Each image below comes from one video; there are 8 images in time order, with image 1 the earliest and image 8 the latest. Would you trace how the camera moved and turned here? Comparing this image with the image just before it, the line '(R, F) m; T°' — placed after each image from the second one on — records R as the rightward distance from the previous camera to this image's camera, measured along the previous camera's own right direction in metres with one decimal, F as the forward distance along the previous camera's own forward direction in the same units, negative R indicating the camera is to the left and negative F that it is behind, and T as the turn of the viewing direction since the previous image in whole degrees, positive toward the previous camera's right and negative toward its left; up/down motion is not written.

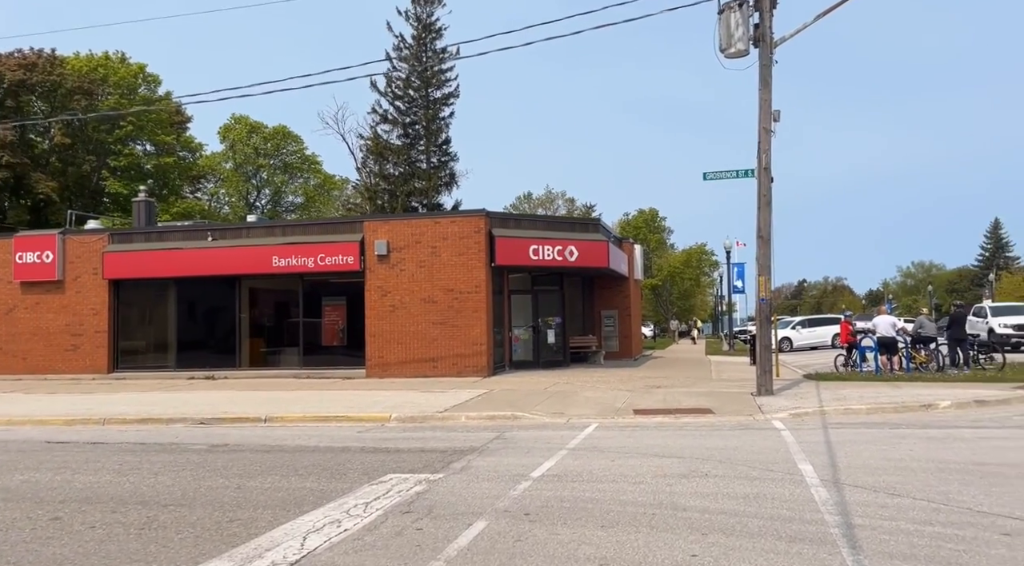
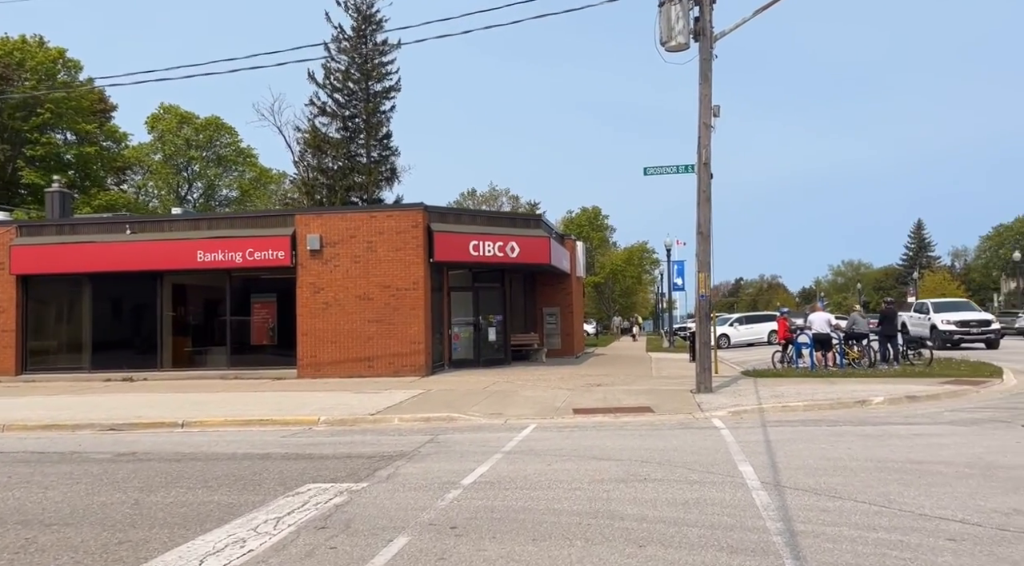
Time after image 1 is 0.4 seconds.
(+0.1, +0.5) m; +4°
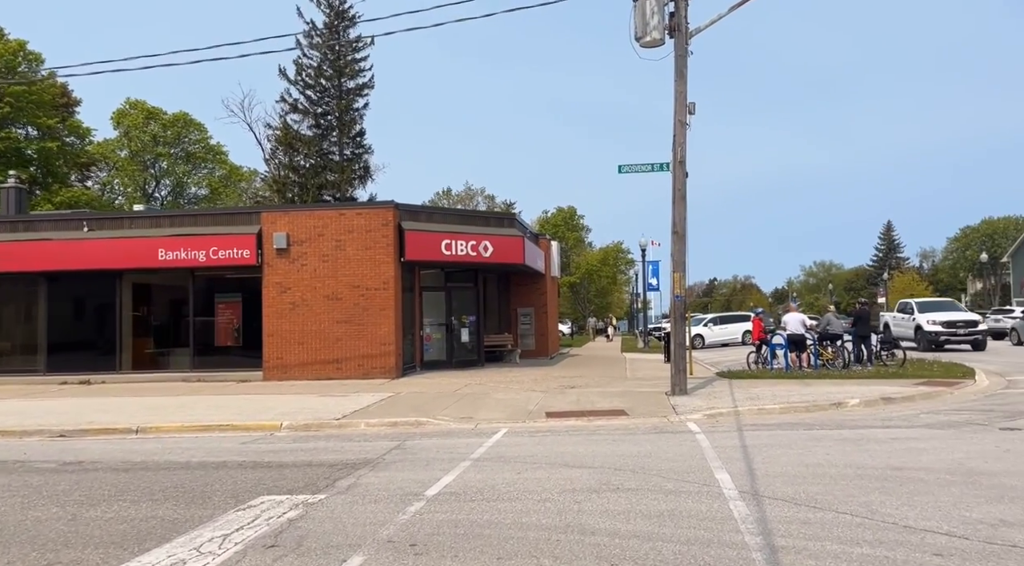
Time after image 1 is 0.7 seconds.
(+0.1, +0.4) m; +2°
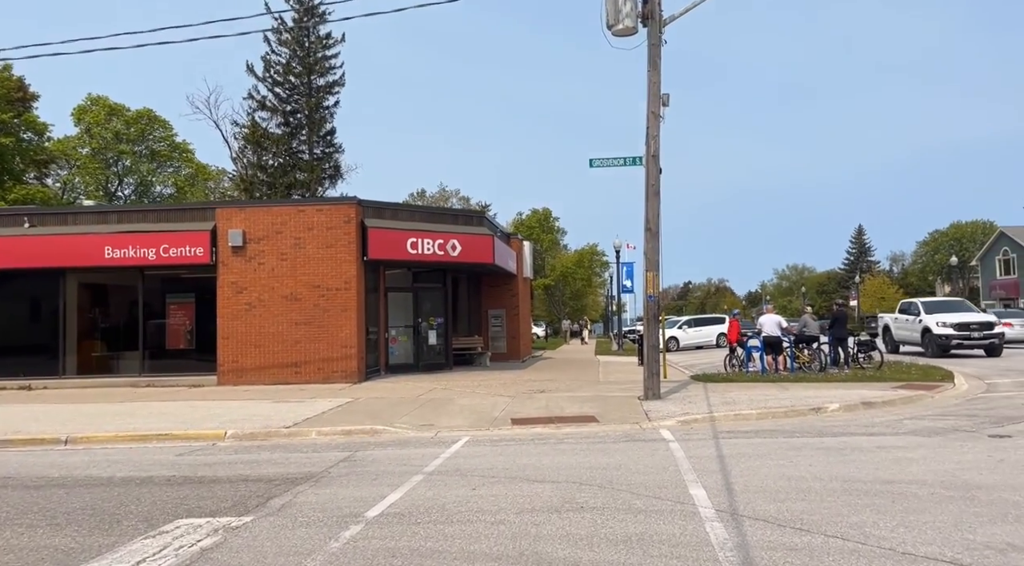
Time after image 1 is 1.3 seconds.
(+0.2, +0.8) m; +2°
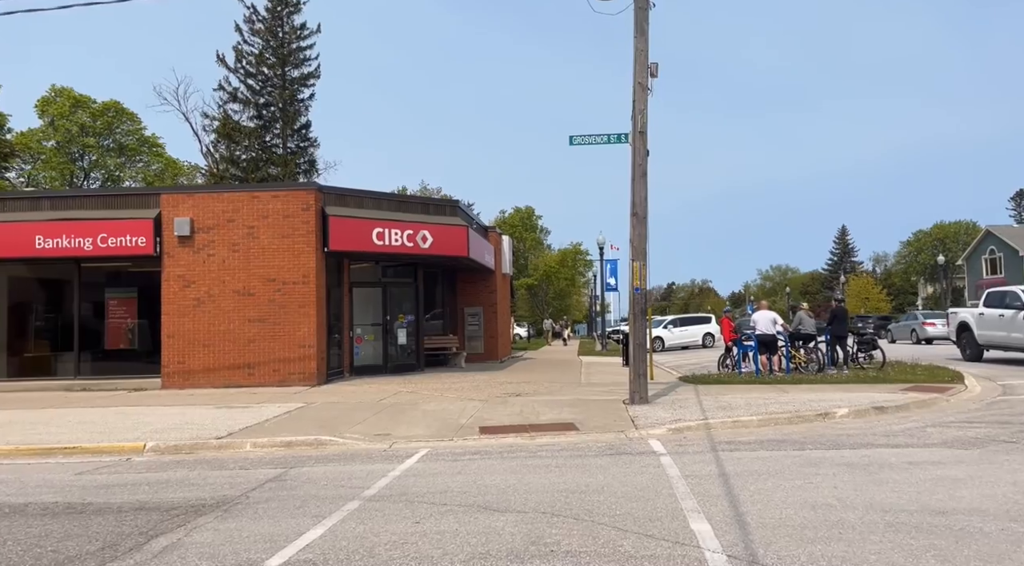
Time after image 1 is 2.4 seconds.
(+0.2, +1.5) m; +1°
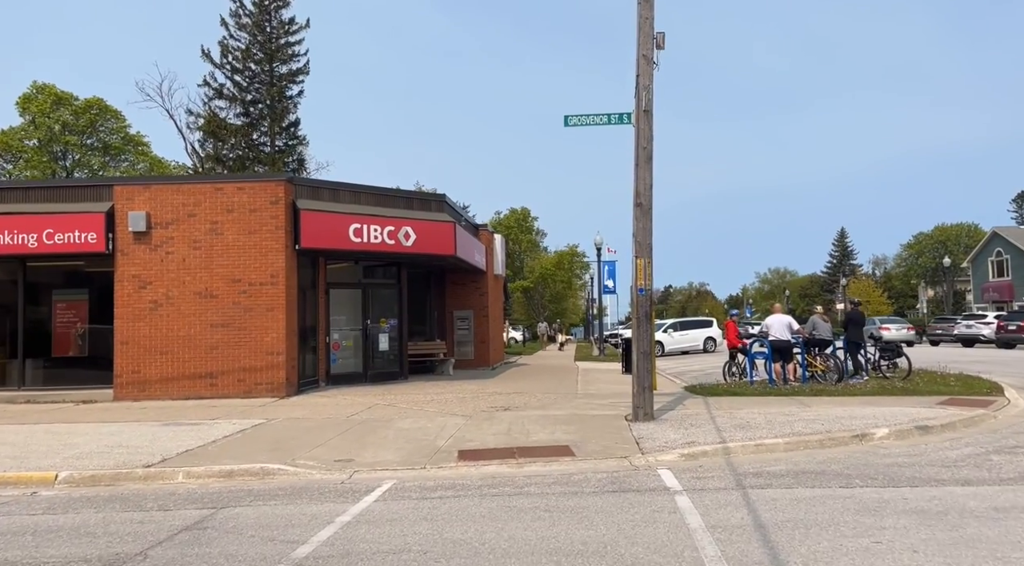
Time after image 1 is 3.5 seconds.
(+0.1, +1.6) m; 0°
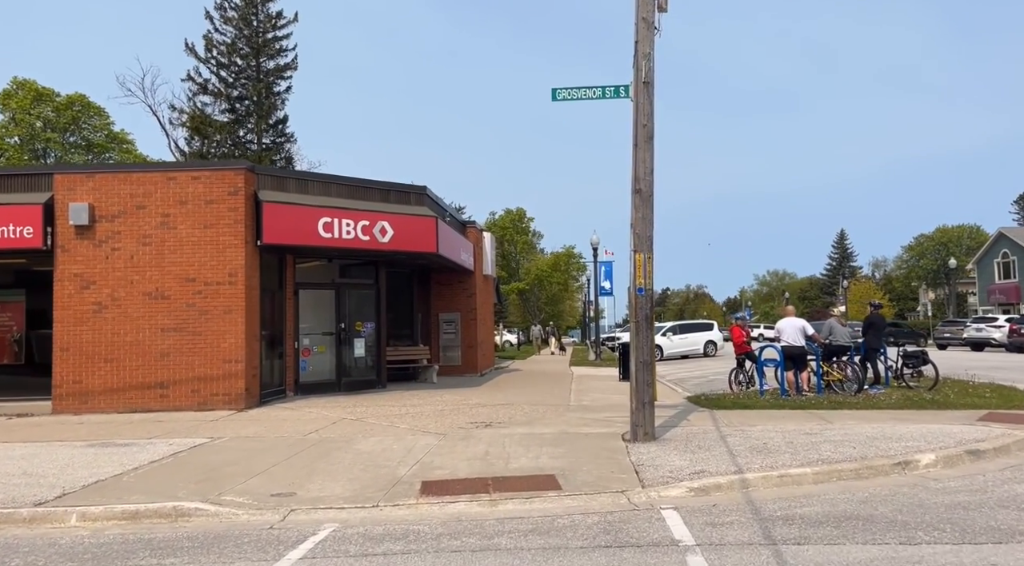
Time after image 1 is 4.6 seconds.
(+0.2, +1.6) m; 0°
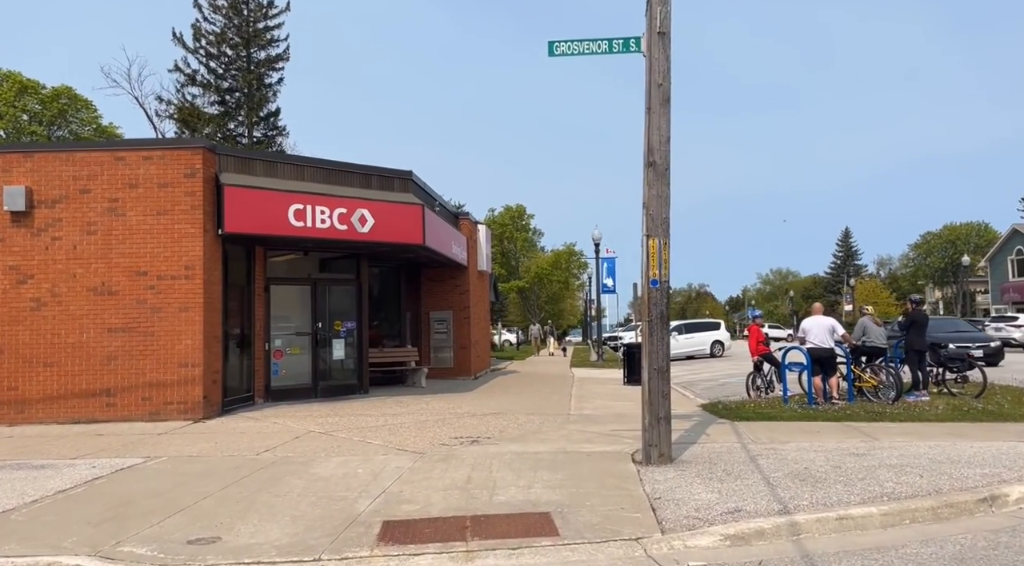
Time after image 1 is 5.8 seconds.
(+0.1, +1.7) m; 0°
